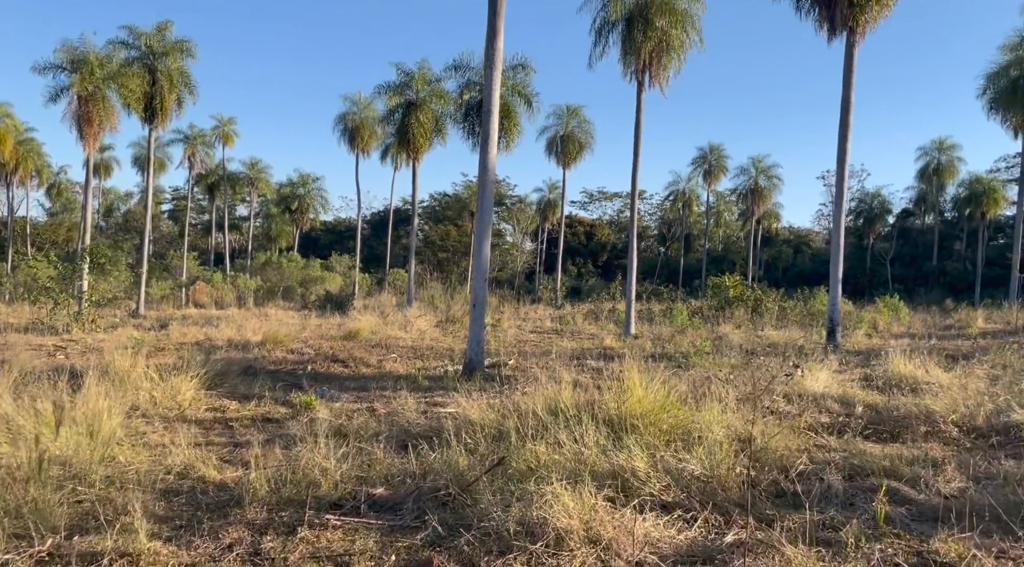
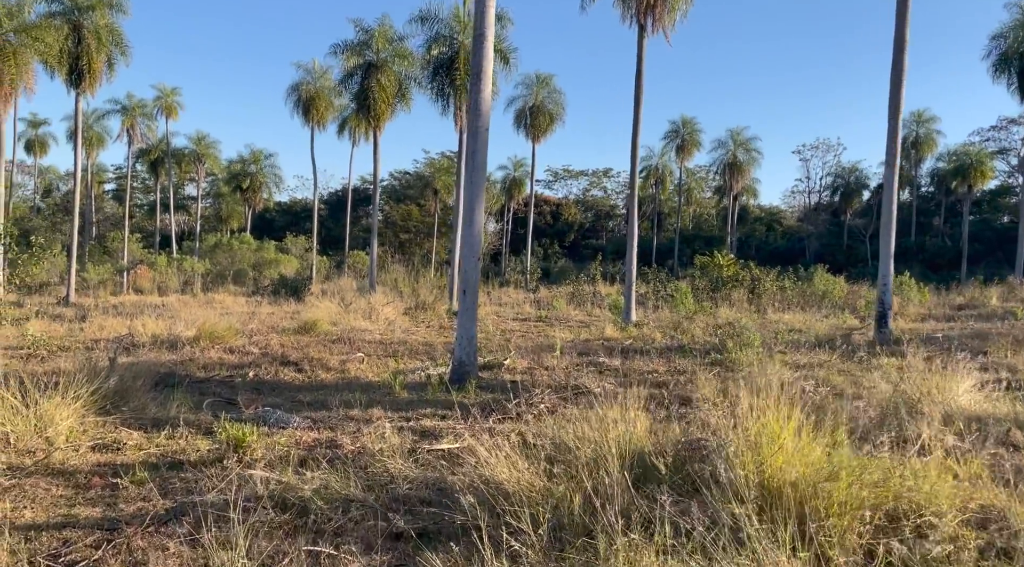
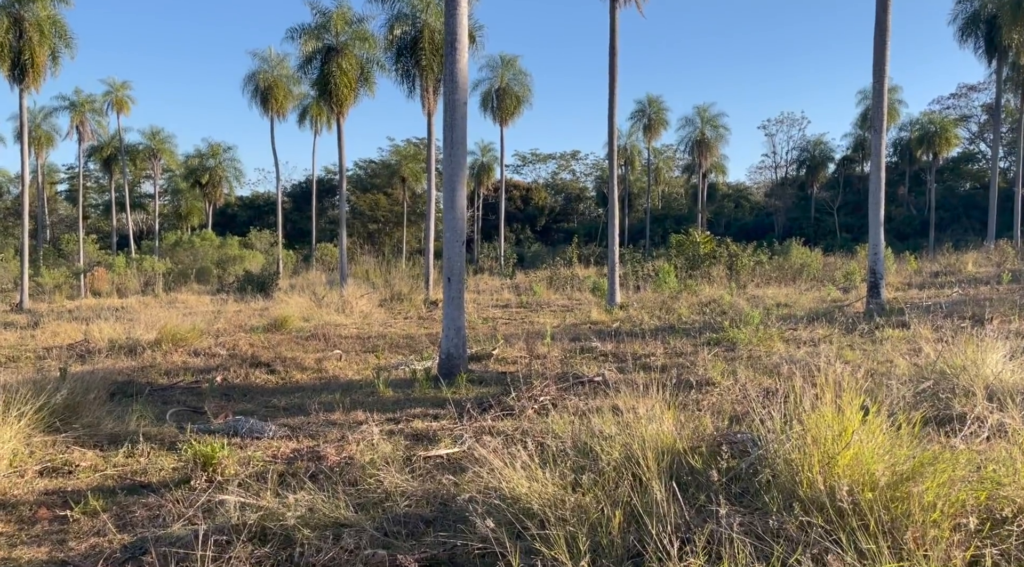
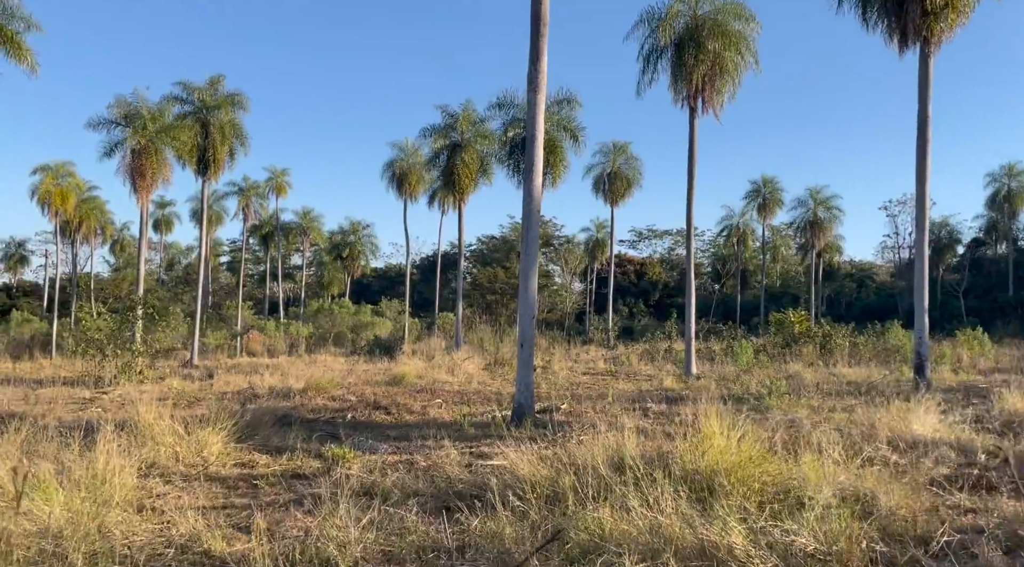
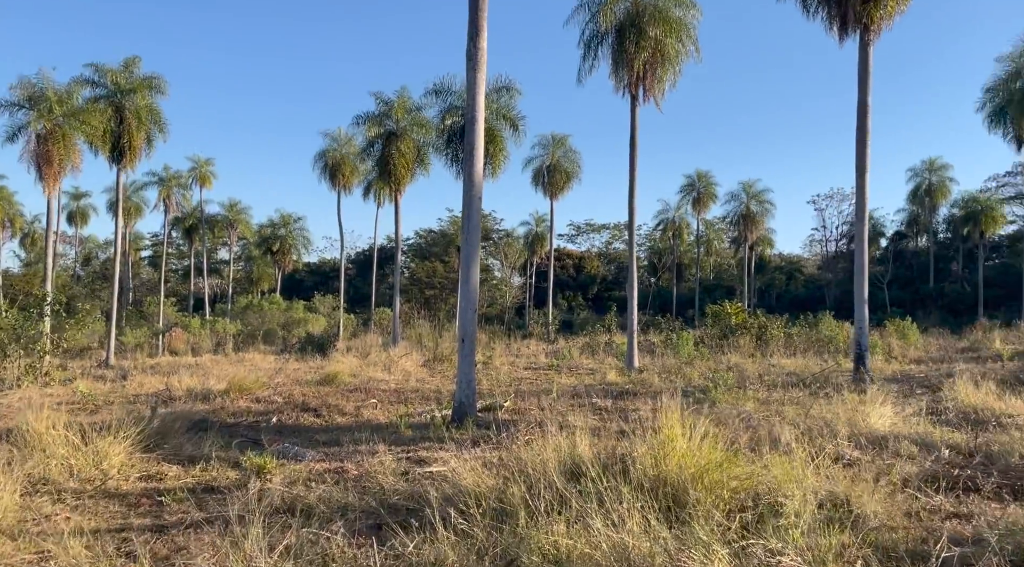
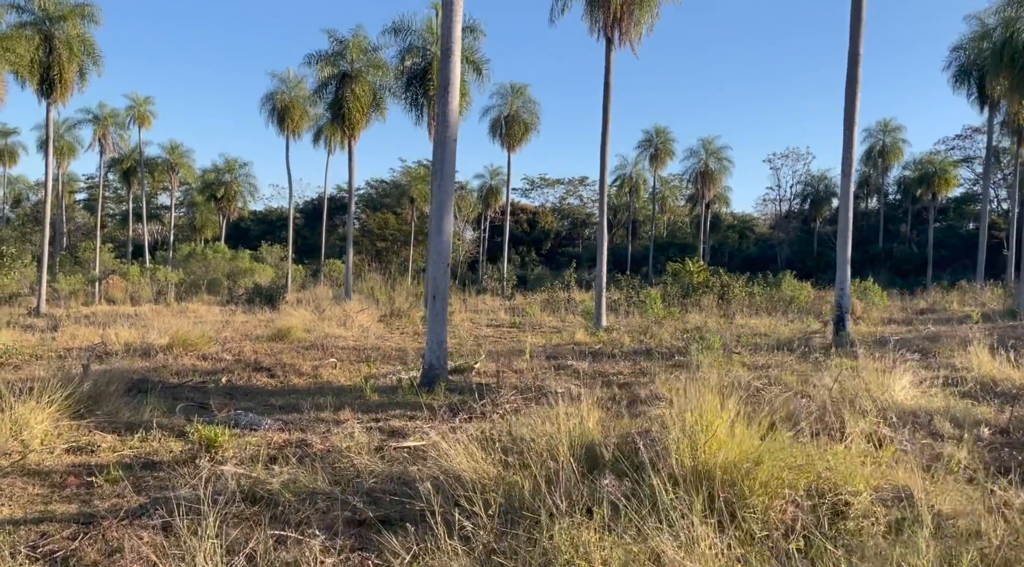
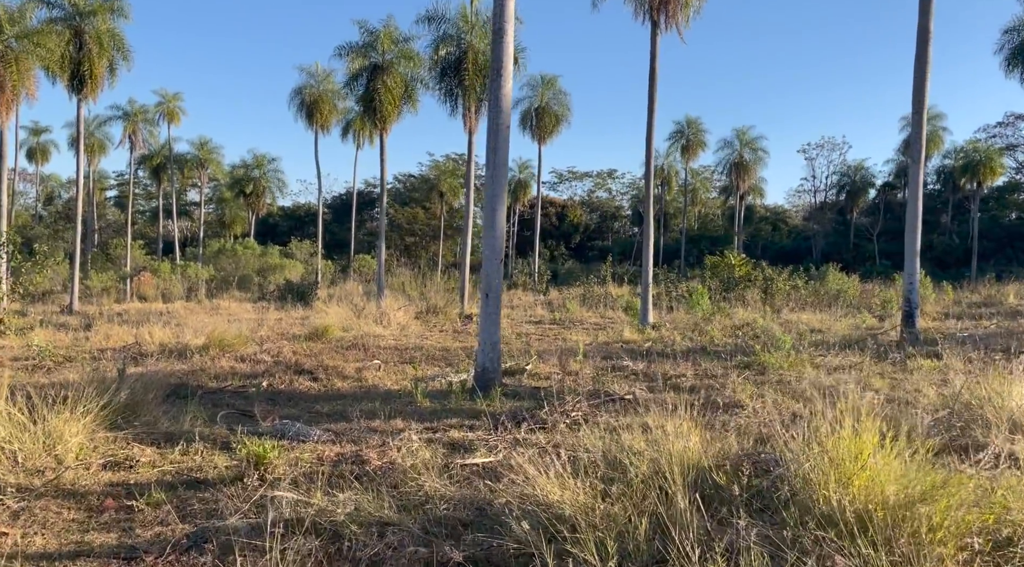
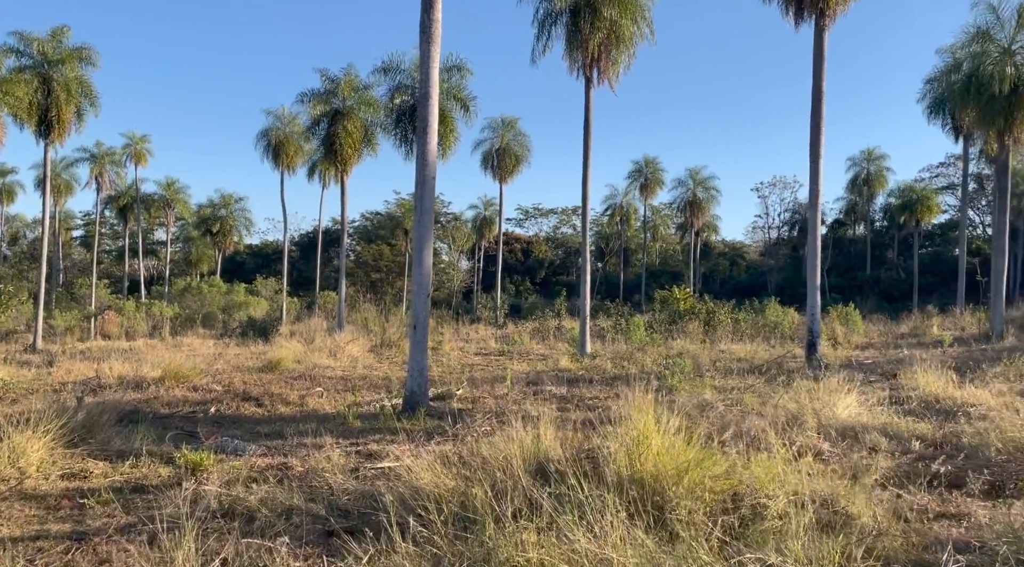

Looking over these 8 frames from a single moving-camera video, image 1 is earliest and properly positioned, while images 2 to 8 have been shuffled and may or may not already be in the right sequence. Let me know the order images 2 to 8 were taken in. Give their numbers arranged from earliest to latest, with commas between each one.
4, 5, 8, 6, 2, 7, 3
